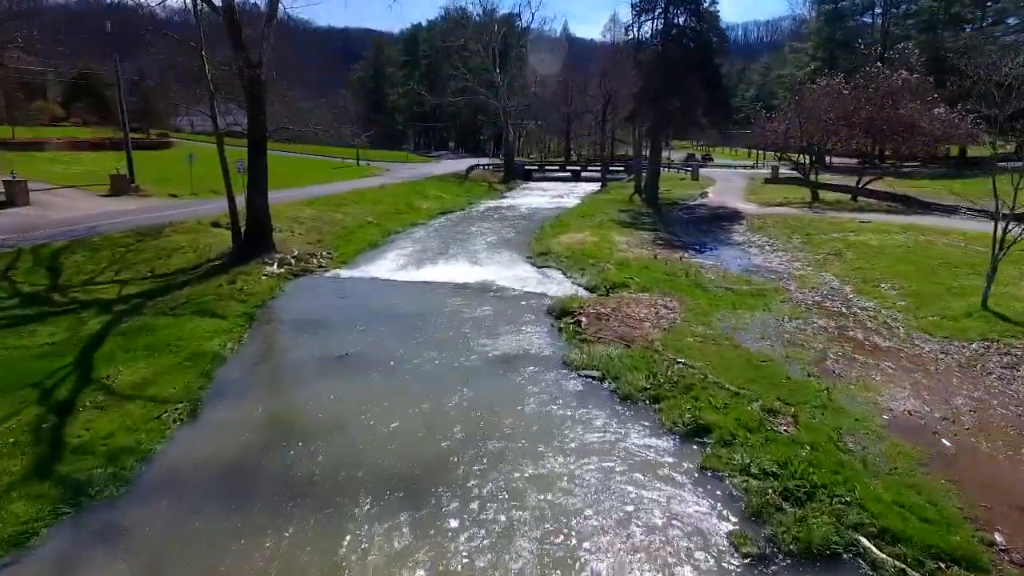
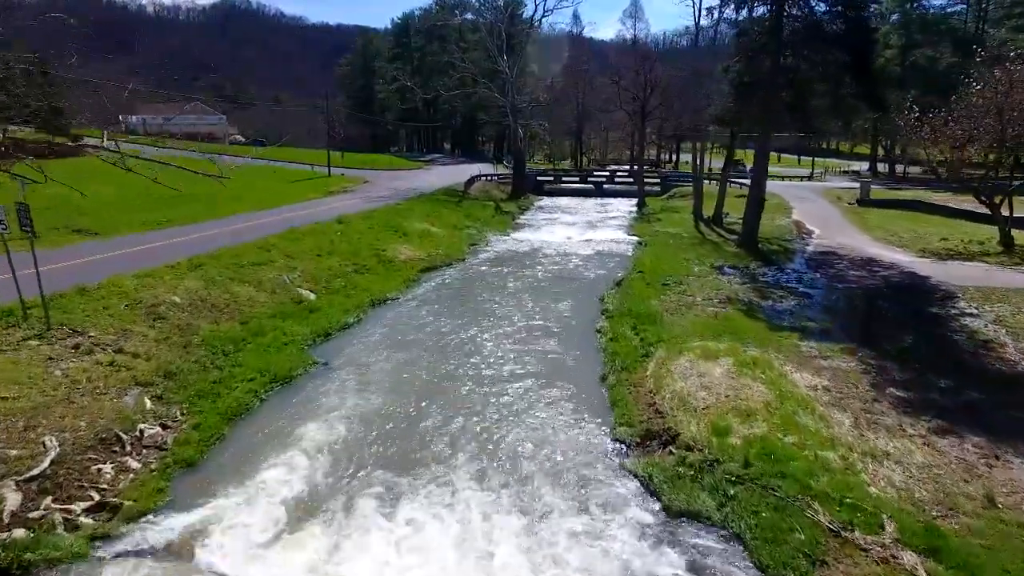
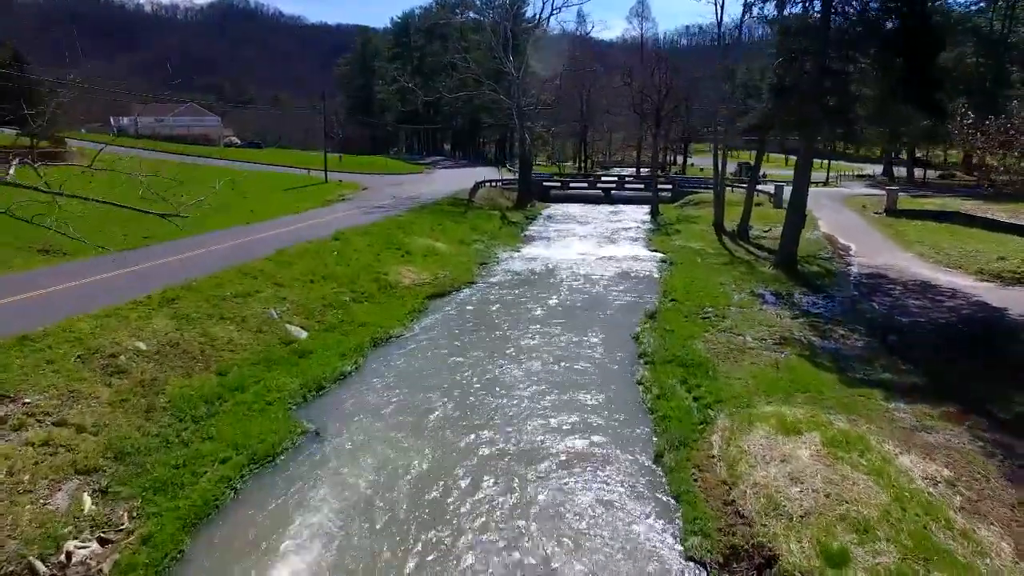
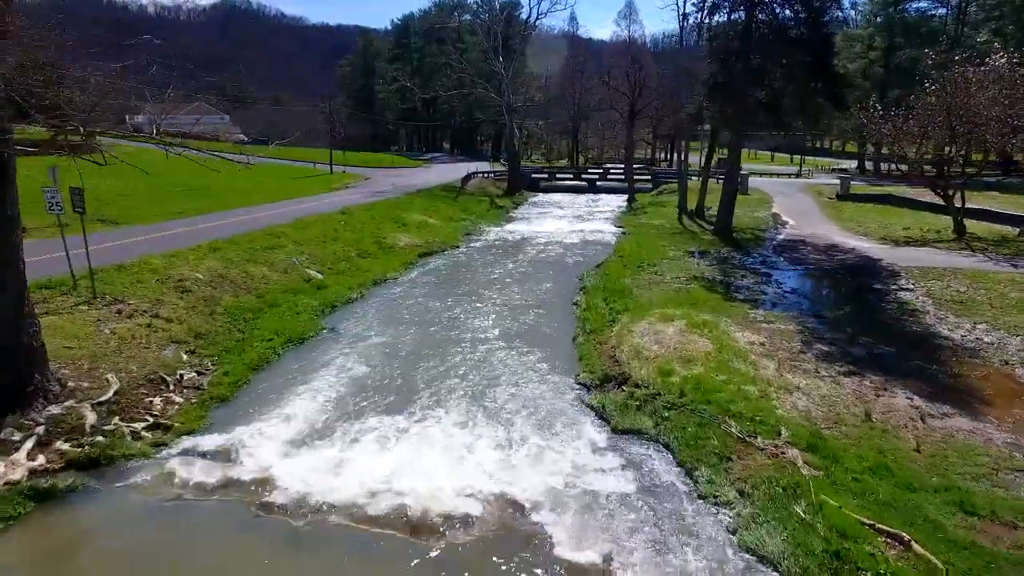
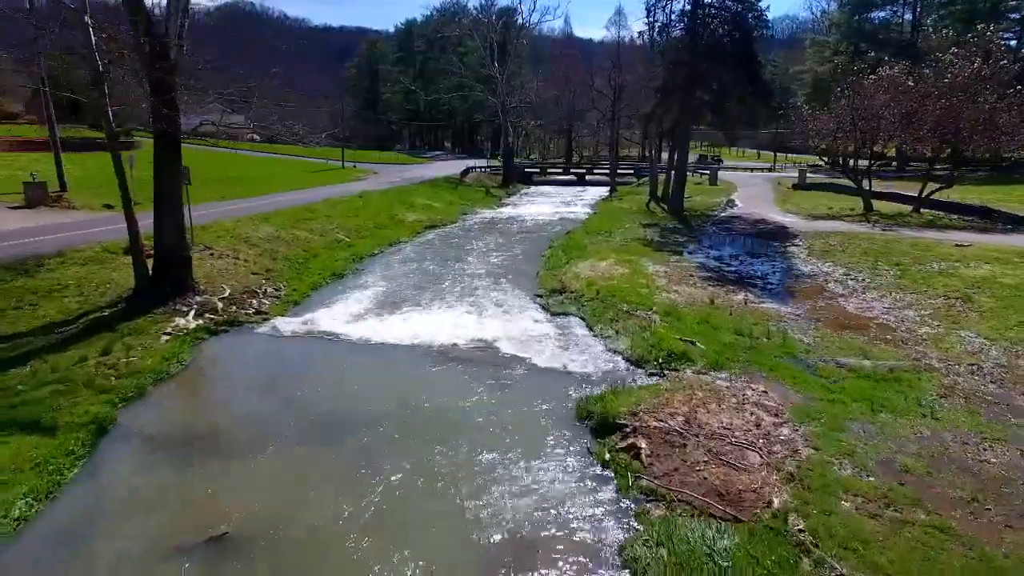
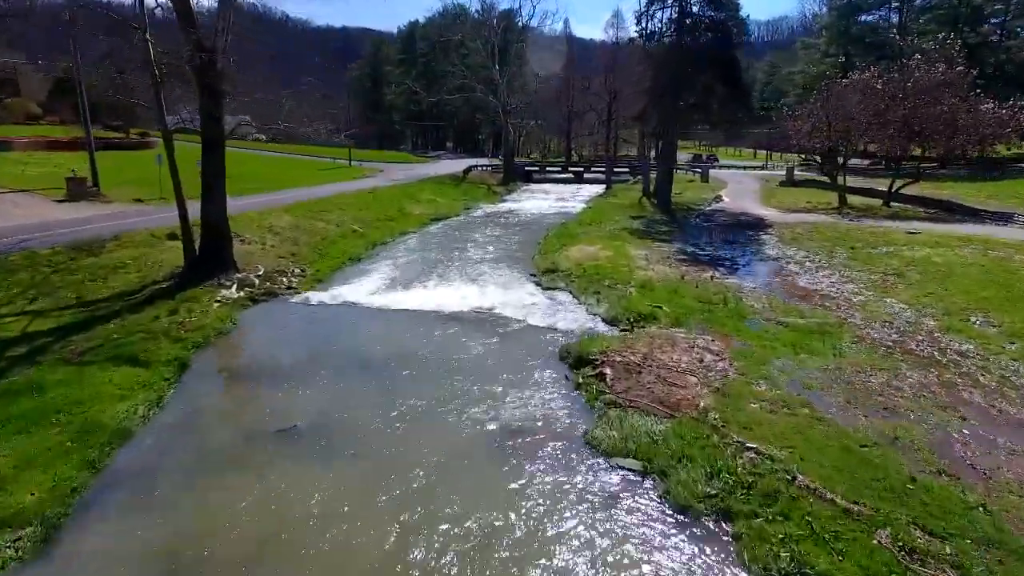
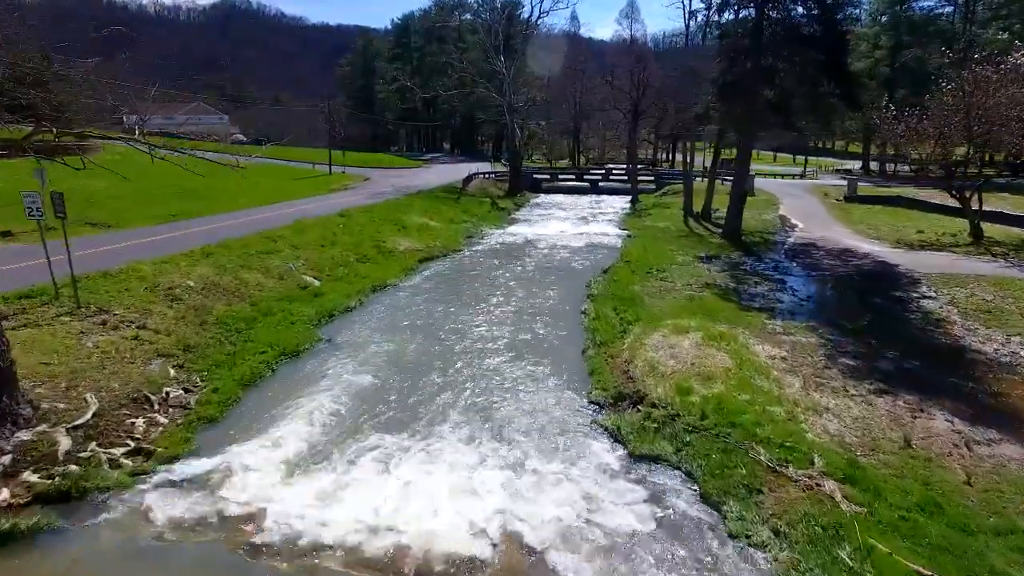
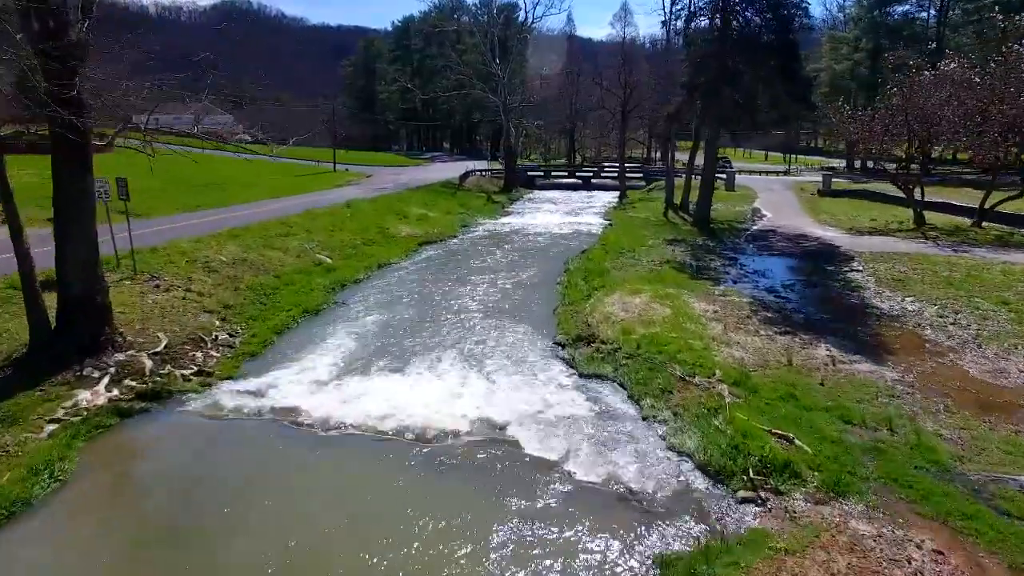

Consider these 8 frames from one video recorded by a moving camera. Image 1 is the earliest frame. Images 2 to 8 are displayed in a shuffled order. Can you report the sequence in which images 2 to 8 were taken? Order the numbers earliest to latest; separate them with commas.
6, 5, 8, 4, 7, 2, 3
